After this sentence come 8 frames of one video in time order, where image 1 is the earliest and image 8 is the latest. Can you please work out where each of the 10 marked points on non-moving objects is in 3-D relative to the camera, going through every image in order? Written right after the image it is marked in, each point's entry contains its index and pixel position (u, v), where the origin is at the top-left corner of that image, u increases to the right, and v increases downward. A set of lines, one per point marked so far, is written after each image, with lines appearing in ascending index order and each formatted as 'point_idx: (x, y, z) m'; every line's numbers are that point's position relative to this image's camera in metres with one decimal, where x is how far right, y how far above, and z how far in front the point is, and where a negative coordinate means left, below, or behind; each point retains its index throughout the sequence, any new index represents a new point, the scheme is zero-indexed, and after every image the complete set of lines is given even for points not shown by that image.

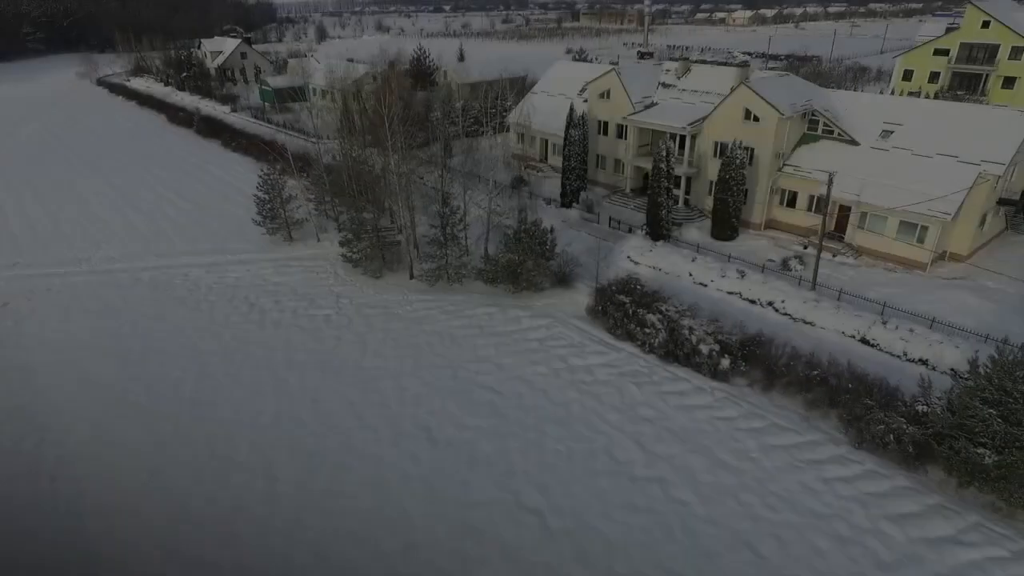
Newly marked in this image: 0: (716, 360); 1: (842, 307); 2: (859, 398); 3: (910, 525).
0: (+5.8, -2.0, +17.5) m
1: (+10.7, -0.6, +19.6) m
2: (+8.6, -2.8, +15.2) m
3: (+8.2, -4.9, +12.7) m
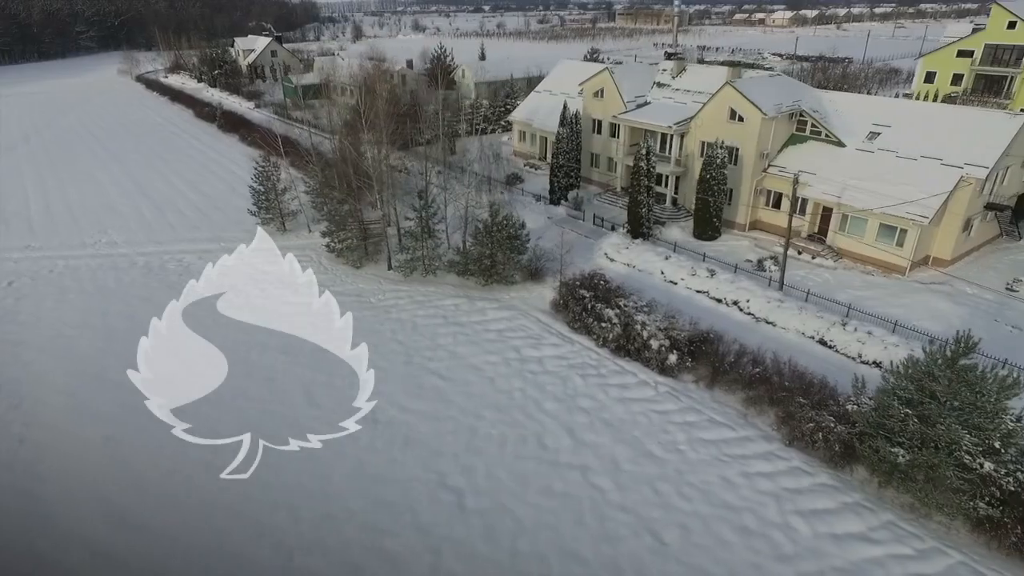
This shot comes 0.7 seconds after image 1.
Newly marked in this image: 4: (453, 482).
0: (+4.4, -1.9, +17.7) m
1: (+9.4, -0.7, +19.6) m
2: (+7.0, -2.7, +15.3) m
3: (+6.4, -4.9, +12.7) m
4: (-1.4, -4.4, +13.9) m
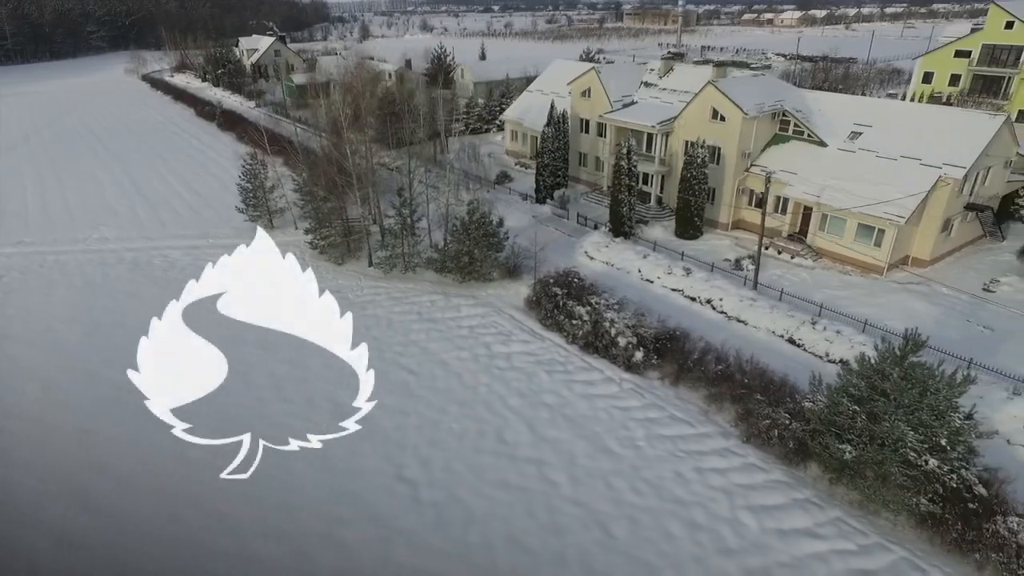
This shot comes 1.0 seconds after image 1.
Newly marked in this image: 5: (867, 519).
0: (+3.5, -1.9, +17.9) m
1: (+8.5, -0.6, +19.6) m
2: (+6.0, -2.7, +15.4) m
3: (+5.4, -4.8, +12.9) m
4: (-2.4, -4.3, +14.2) m
5: (+7.4, -4.8, +12.8) m
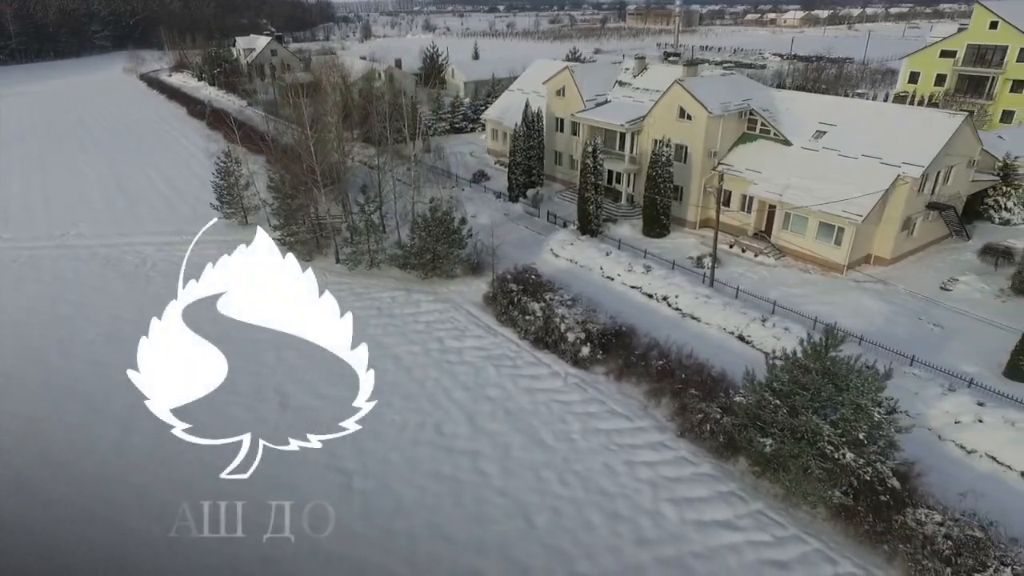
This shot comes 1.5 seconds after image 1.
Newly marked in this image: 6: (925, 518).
0: (+2.0, -1.7, +18.1) m
1: (+7.1, -0.5, +19.8) m
2: (+4.5, -2.6, +15.6) m
3: (+3.8, -4.7, +13.0) m
4: (-4.0, -4.2, +14.4) m
5: (+5.8, -4.7, +12.9) m
6: (+7.8, -4.4, +11.6) m
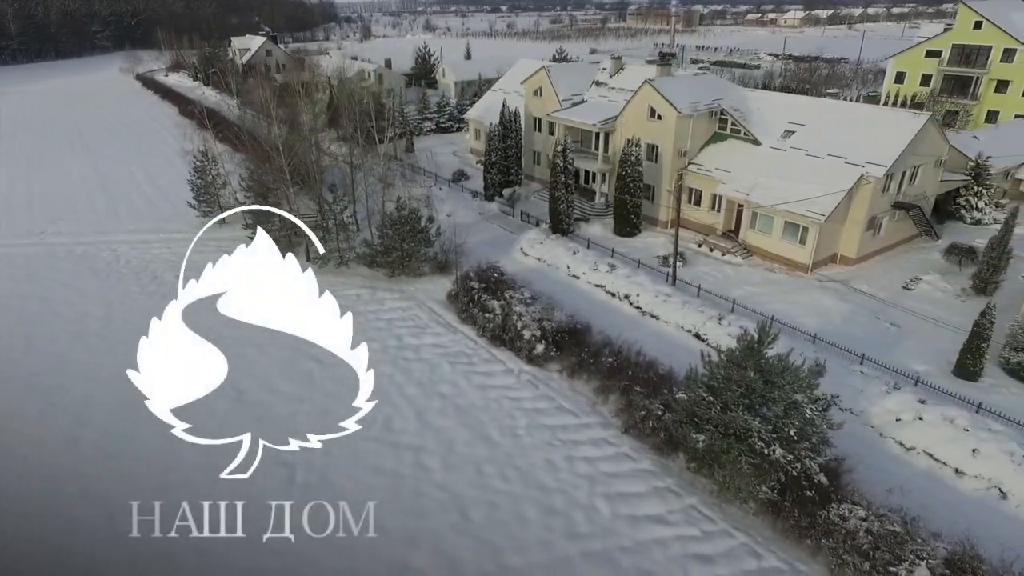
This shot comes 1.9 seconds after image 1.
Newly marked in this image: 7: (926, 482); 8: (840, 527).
0: (+0.6, -1.7, +18.2) m
1: (+5.7, -0.5, +19.9) m
2: (+3.1, -2.5, +15.7) m
3: (+2.4, -4.6, +13.2) m
4: (-5.3, -4.1, +14.6) m
5: (+4.4, -4.7, +13.1) m
6: (+6.4, -4.3, +11.7) m
7: (+9.1, -4.3, +13.4) m
8: (+6.2, -4.6, +11.6) m
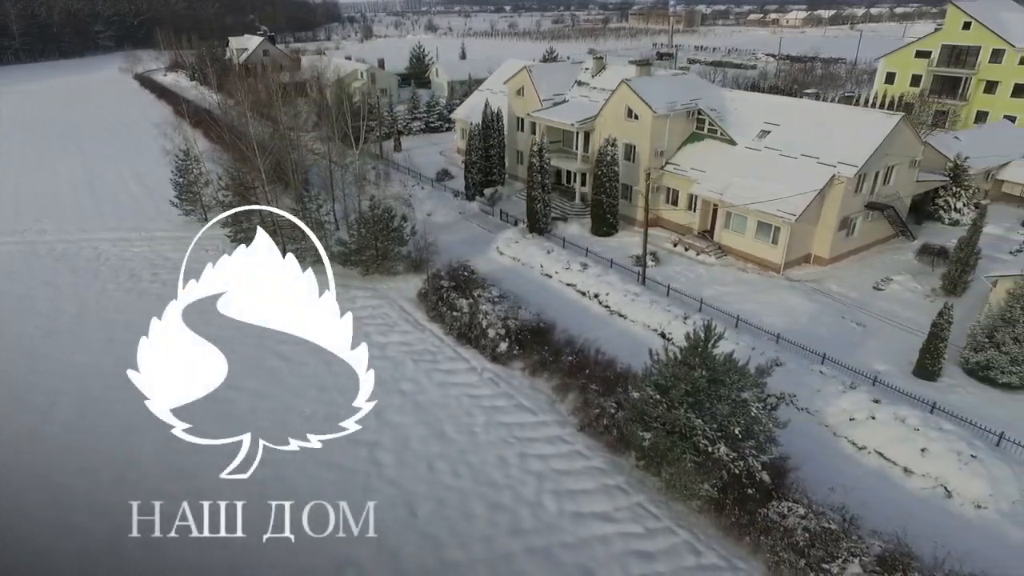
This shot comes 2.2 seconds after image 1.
0: (-0.5, -1.6, +18.3) m
1: (+4.7, -0.5, +20.0) m
2: (+2.0, -2.5, +15.8) m
3: (+1.3, -4.6, +13.3) m
4: (-6.4, -4.0, +14.8) m
5: (+3.3, -4.6, +13.2) m
6: (+5.3, -4.3, +11.8) m
7: (+8.0, -4.3, +13.4) m
8: (+5.1, -4.5, +11.7) m
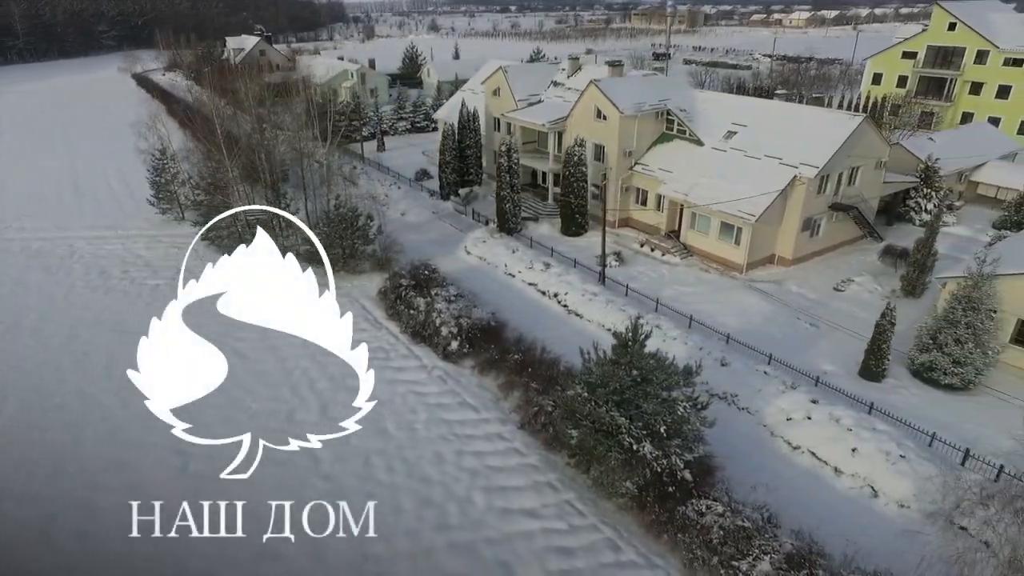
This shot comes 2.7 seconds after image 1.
0: (-1.9, -1.6, +18.5) m
1: (+3.2, -0.5, +20.1) m
2: (+0.6, -2.5, +16.0) m
3: (-0.2, -4.6, +13.4) m
4: (-7.9, -4.0, +15.0) m
5: (+1.8, -4.6, +13.3) m
6: (+3.7, -4.3, +11.9) m
7: (+6.4, -4.3, +13.5) m
8: (+3.5, -4.5, +11.8) m
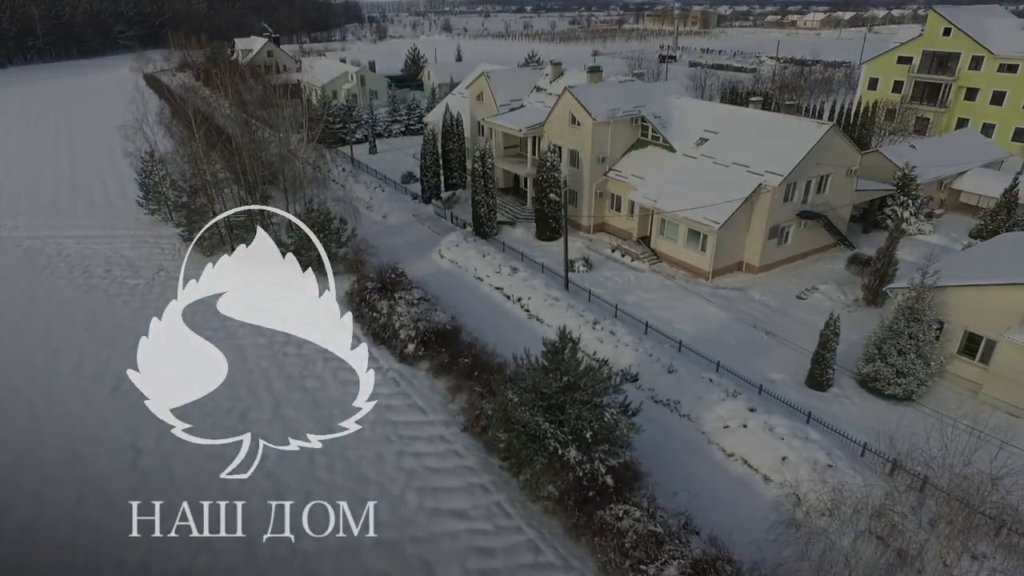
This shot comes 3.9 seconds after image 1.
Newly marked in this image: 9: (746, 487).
0: (-3.3, -1.7, +18.9) m
1: (+1.9, -0.6, +20.4) m
2: (-0.9, -2.6, +16.3) m
3: (-1.8, -4.7, +13.8) m
4: (-9.4, -4.0, +15.6) m
5: (+0.2, -4.8, +13.6) m
6: (+2.2, -4.5, +12.1) m
7: (+4.9, -4.5, +13.7) m
8: (+2.0, -4.7, +12.1) m
9: (+5.2, -4.5, +13.7) m
